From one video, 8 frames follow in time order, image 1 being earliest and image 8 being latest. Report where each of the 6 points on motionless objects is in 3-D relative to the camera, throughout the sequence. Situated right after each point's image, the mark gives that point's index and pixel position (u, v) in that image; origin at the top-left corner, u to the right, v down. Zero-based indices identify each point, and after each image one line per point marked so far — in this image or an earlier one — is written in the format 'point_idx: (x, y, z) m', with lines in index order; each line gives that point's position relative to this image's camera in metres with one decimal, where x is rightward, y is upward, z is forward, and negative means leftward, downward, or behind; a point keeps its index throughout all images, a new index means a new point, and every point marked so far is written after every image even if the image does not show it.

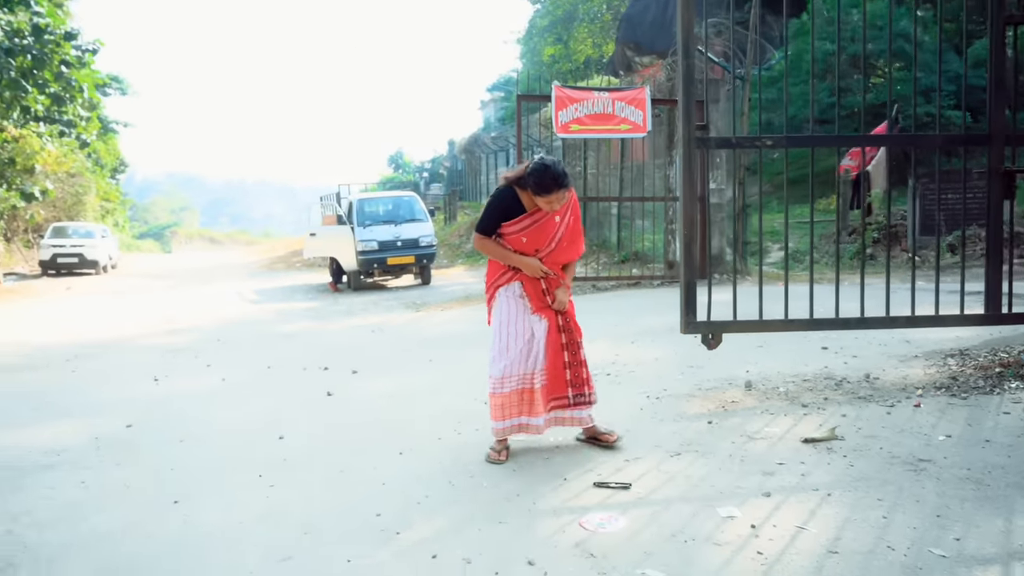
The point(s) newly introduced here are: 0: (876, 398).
0: (+2.0, -0.6, +4.1) m
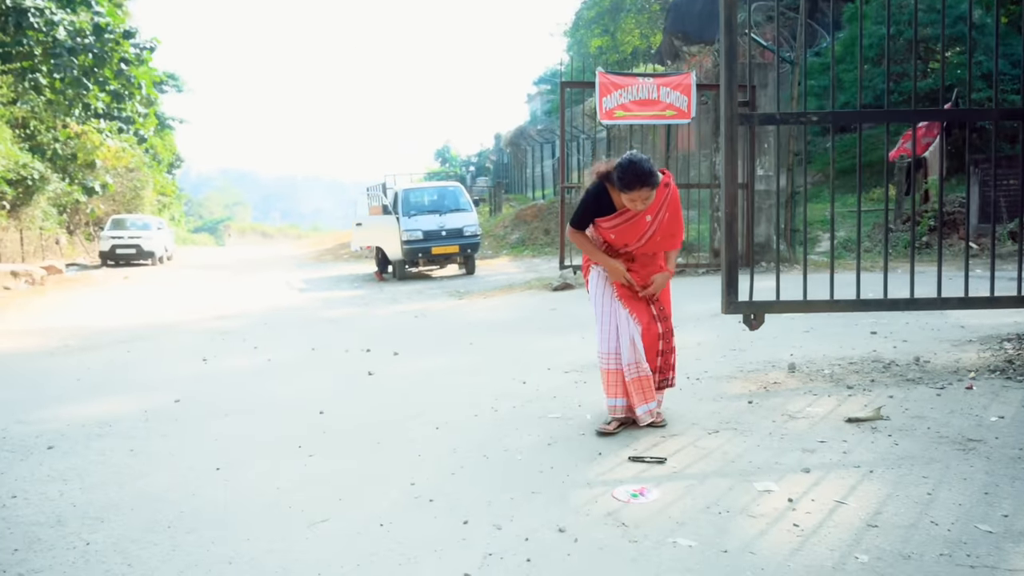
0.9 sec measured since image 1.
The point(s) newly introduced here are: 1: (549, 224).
0: (+2.2, -0.5, +3.9) m
1: (+1.0, +1.7, +19.4) m
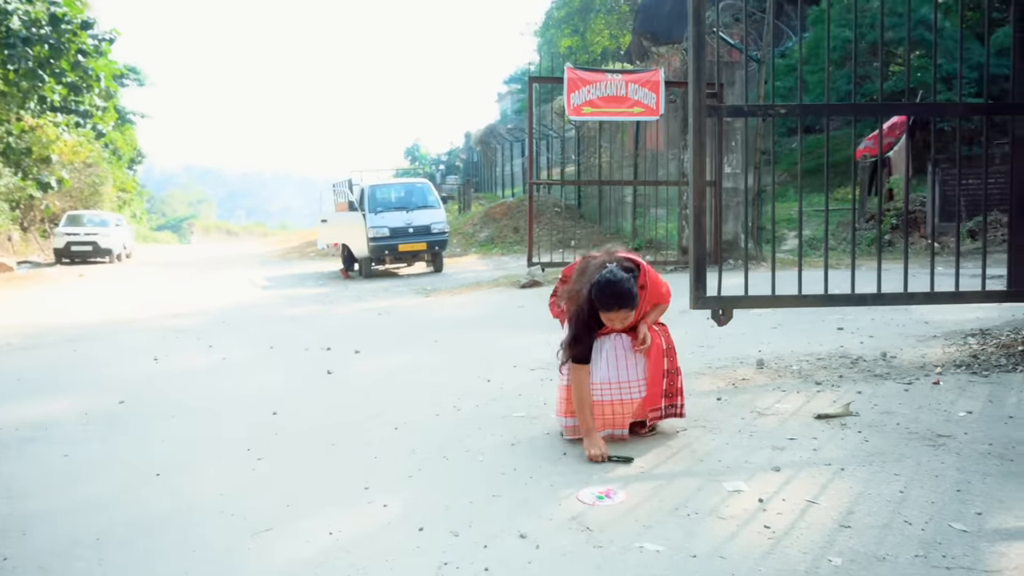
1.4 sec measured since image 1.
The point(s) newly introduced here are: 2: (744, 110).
0: (+2.0, -0.5, +3.9) m
1: (+0.2, +1.7, +19.3) m
2: (+1.3, +1.0, +4.1) m
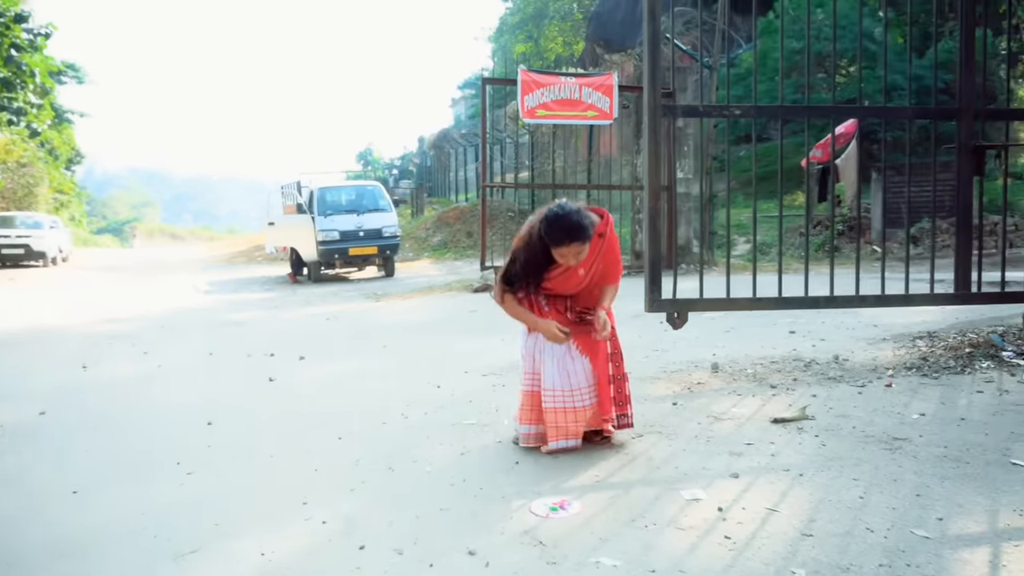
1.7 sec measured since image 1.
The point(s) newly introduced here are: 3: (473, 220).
0: (+1.8, -0.5, +3.9) m
1: (-1.1, +1.6, +19.2) m
2: (+1.0, +1.0, +4.1) m
3: (-1.0, +1.8, +19.5) m
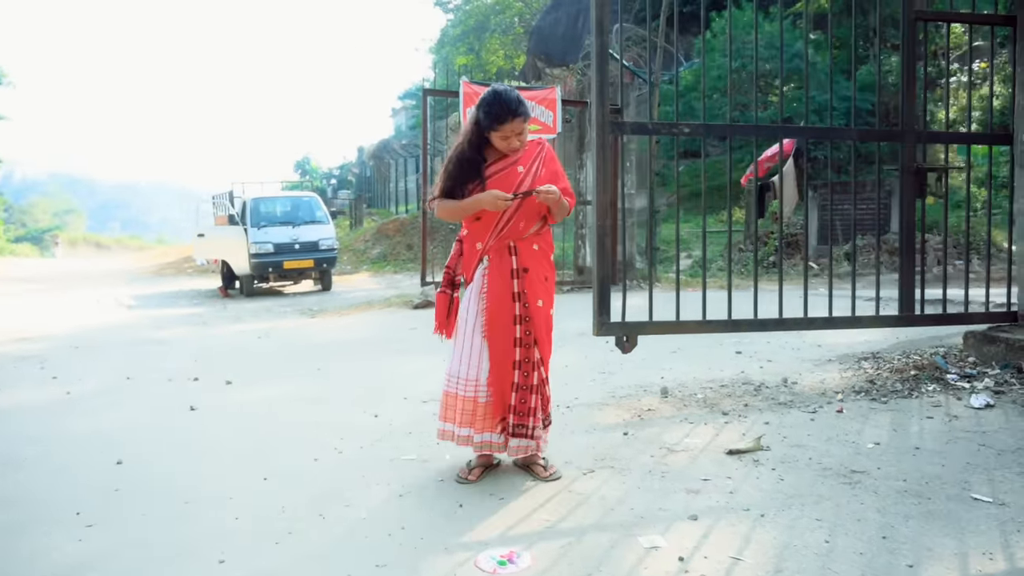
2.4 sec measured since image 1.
0: (+1.5, -0.6, +3.8) m
1: (-2.6, +1.3, +18.8) m
2: (+0.7, +0.9, +4.0) m
3: (-2.6, +1.5, +19.1) m
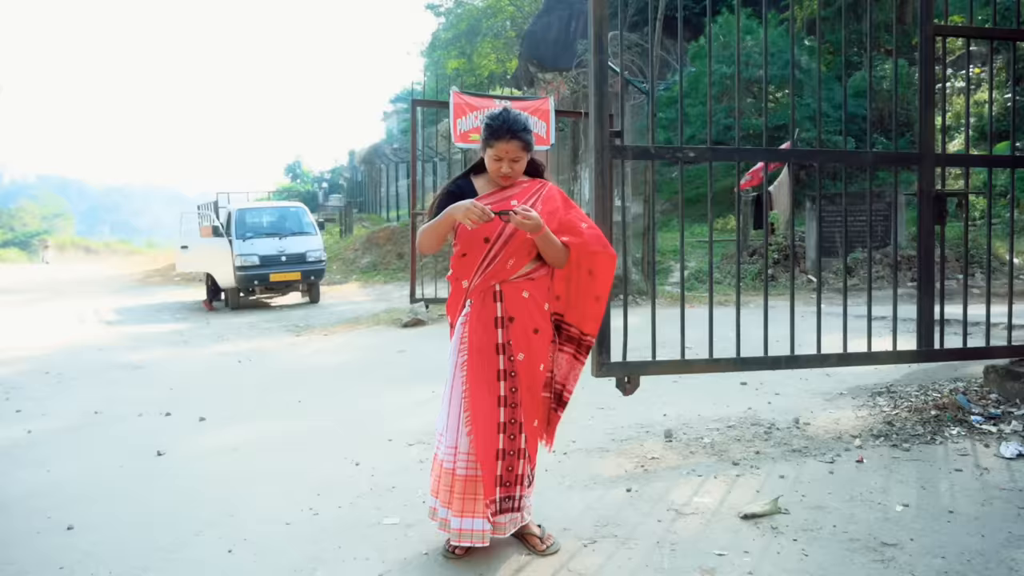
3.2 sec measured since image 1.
0: (+1.4, -0.8, +3.5) m
1: (-2.8, +1.0, +18.5) m
2: (+0.7, +0.7, +3.7) m
3: (-2.8, +1.2, +18.8) m
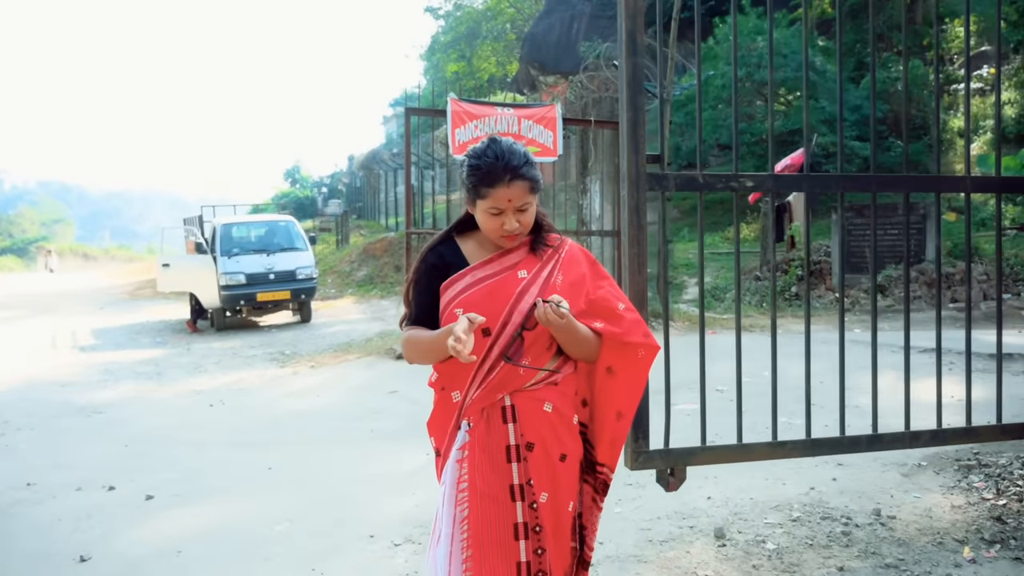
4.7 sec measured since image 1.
0: (+1.5, -1.0, +2.7) m
1: (-2.7, +0.7, +17.8) m
2: (+0.7, +0.4, +2.9) m
3: (-2.7, +0.9, +18.0) m
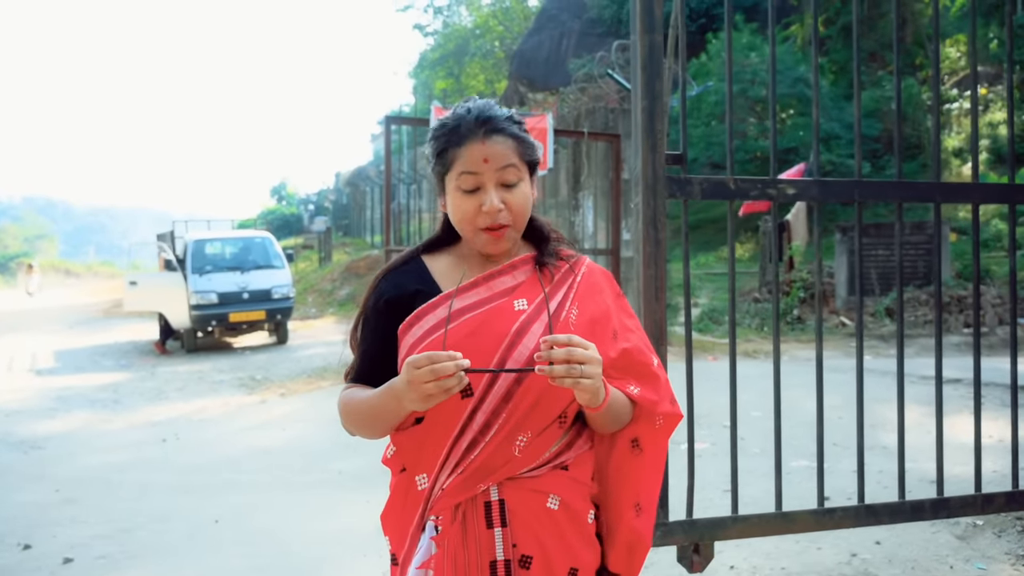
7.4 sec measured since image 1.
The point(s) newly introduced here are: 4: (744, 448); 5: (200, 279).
0: (+1.5, -1.1, +2.2) m
1: (-3.0, +0.2, +17.2) m
2: (+0.7, +0.3, +2.4) m
3: (-3.0, +0.4, +17.5) m
4: (+1.6, -1.1, +4.9) m
5: (-4.6, +0.1, +10.9) m
